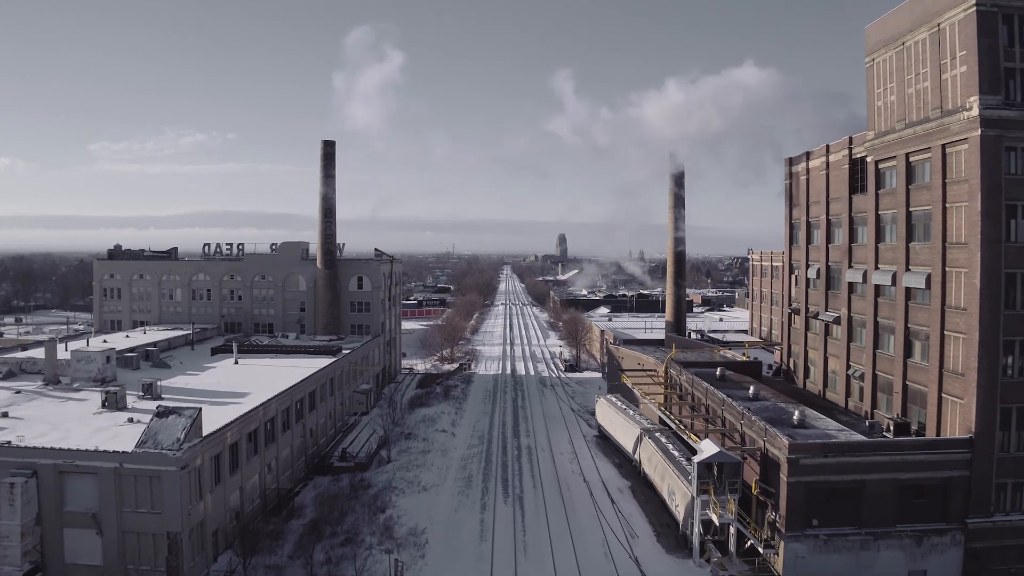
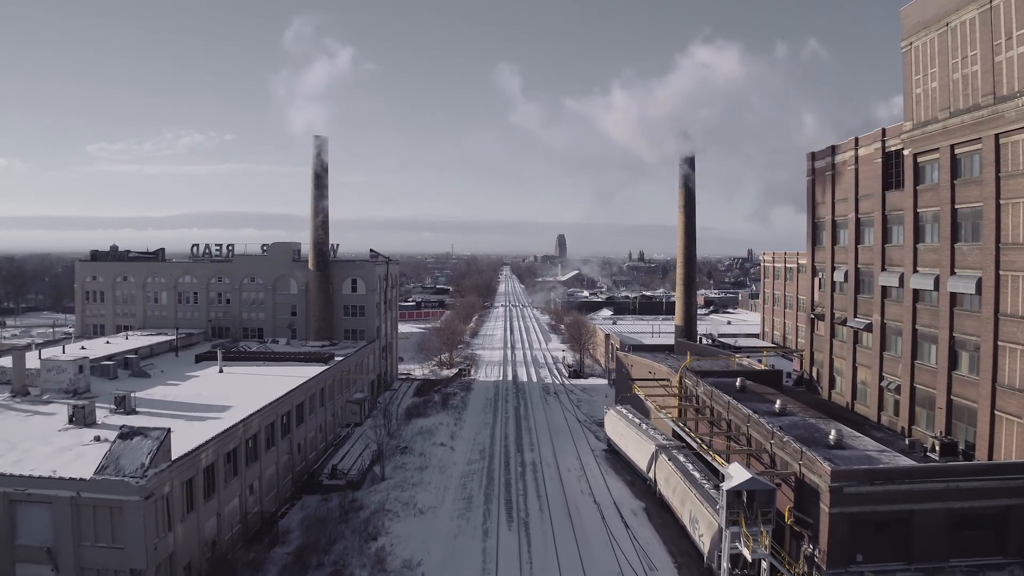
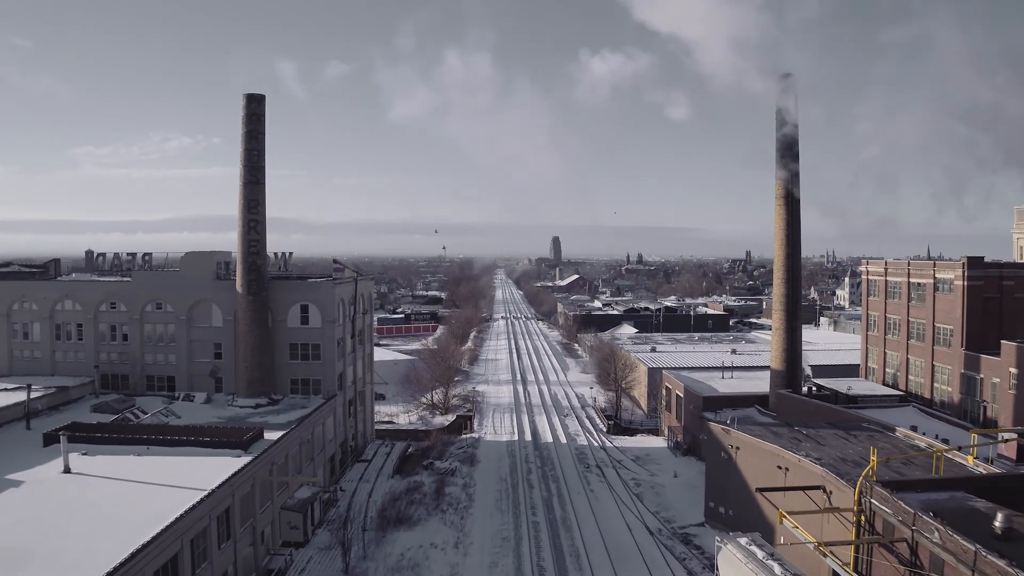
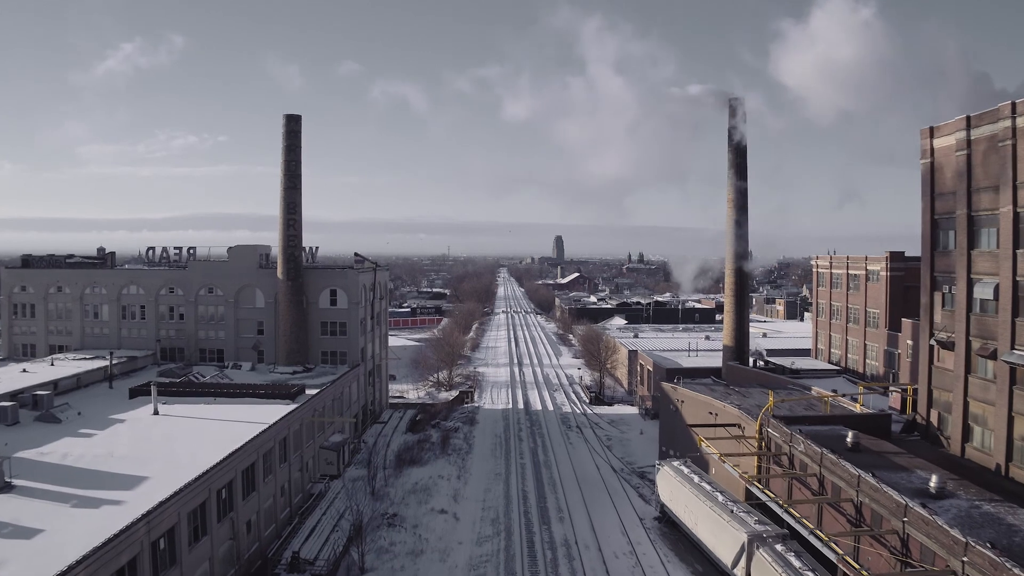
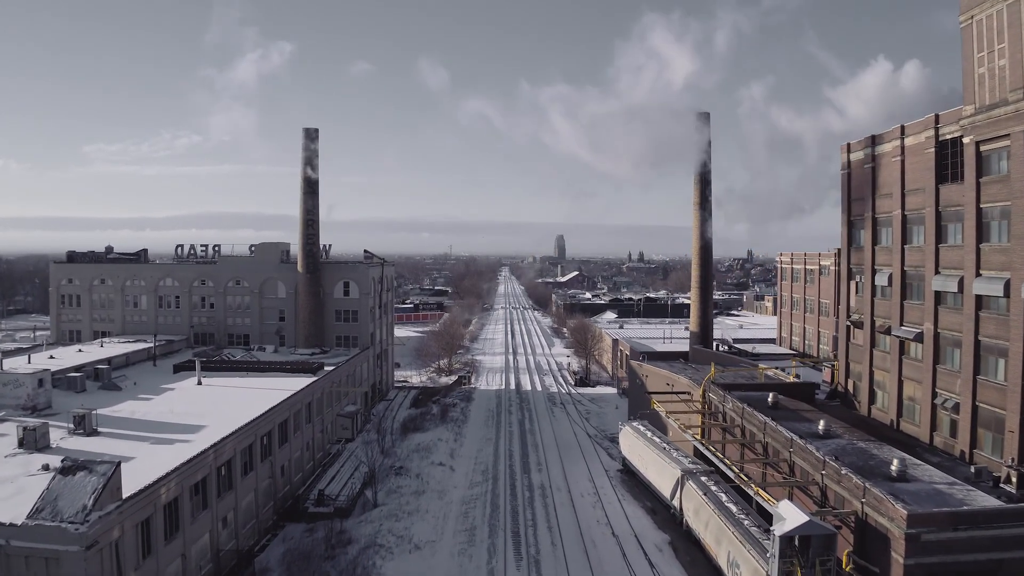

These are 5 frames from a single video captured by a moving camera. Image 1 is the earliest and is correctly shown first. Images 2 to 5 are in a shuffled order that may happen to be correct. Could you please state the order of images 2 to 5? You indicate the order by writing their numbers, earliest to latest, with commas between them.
2, 5, 4, 3
